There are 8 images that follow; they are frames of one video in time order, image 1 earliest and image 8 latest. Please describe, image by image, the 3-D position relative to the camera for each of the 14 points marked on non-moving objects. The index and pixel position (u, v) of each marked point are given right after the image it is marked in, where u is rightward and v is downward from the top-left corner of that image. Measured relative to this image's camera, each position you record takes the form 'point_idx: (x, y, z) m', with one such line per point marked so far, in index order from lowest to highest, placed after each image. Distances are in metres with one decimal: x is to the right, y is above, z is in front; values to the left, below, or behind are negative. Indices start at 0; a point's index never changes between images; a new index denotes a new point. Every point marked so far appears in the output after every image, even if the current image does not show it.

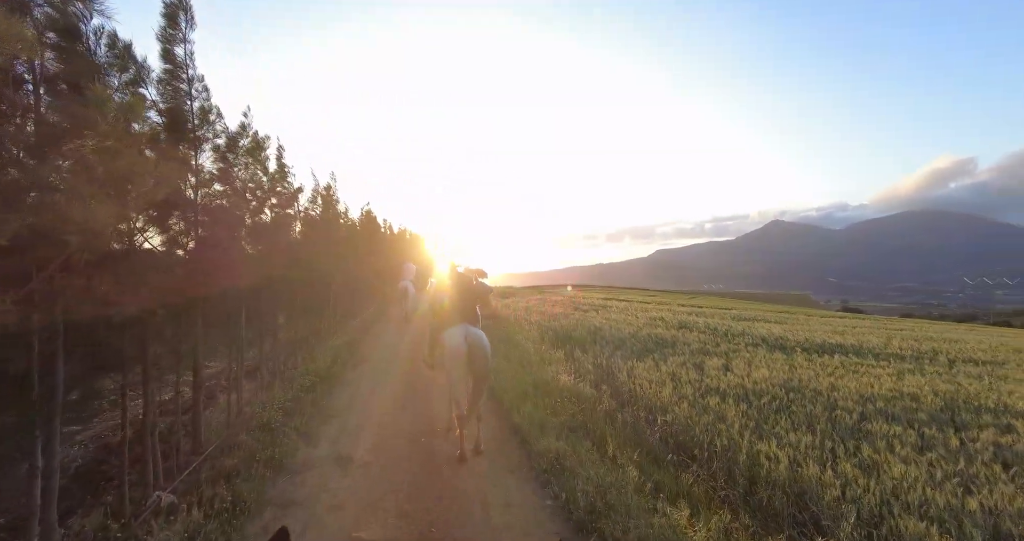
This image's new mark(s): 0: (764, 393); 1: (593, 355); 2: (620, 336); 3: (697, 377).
0: (+5.7, -2.8, +10.0) m
1: (+2.8, -3.0, +15.5) m
2: (+4.6, -2.9, +19.1) m
3: (+4.9, -2.9, +11.8) m
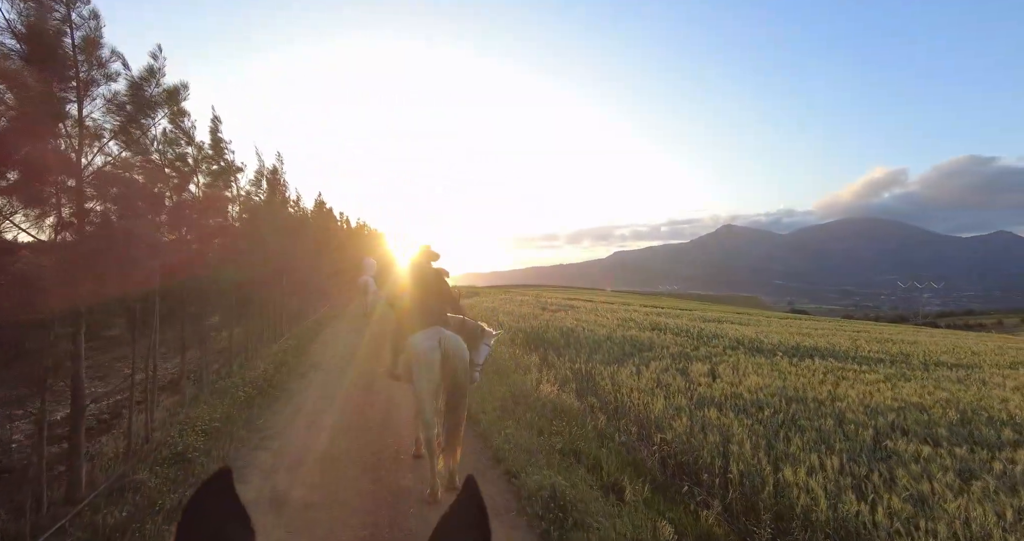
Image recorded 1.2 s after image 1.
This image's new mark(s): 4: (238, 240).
0: (+5.2, -2.8, +9.2) m
1: (+1.9, -2.9, +14.5) m
2: (+3.4, -2.8, +18.2) m
3: (+4.3, -2.9, +10.9) m
4: (-9.1, +1.1, +13.2) m
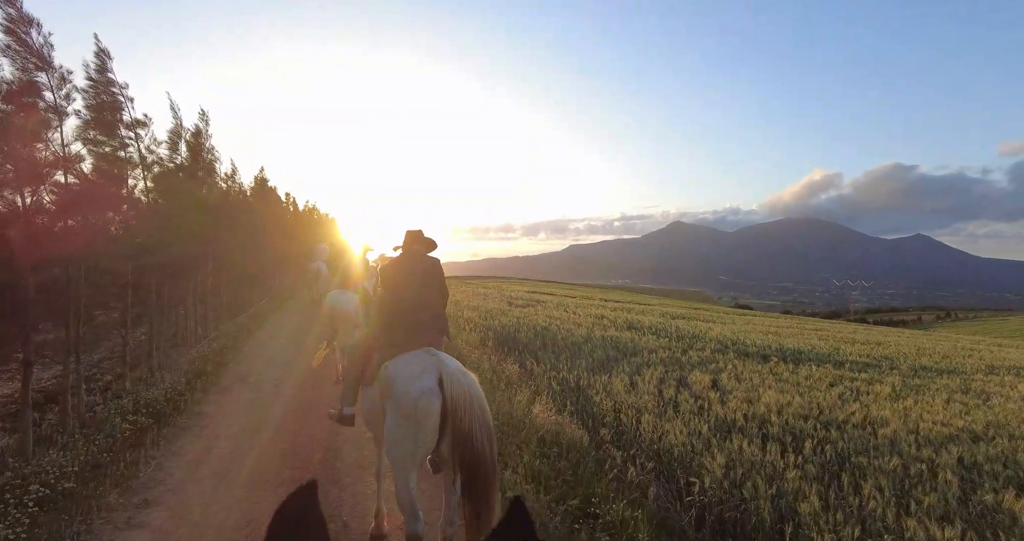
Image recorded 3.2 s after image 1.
0: (+5.0, -2.8, +7.7) m
1: (+1.1, -2.8, +12.7) m
2: (+2.3, -2.6, +16.5) m
3: (+3.9, -2.8, +9.4) m
4: (-9.6, +1.5, +10.3) m
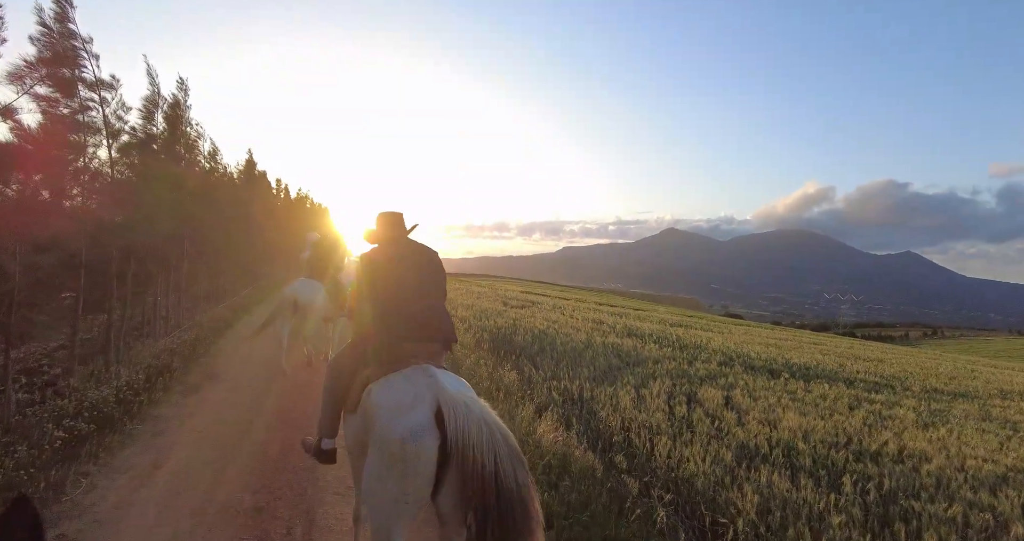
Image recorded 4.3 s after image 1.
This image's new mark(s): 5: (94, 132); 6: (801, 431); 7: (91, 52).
0: (+5.0, -3.0, +6.9) m
1: (+1.1, -2.8, +11.8) m
2: (+2.1, -2.7, +15.7) m
3: (+3.8, -3.0, +8.5) m
4: (-9.5, +1.9, +9.3) m
5: (-9.9, +3.4, +10.5) m
6: (+5.4, -3.0, +8.3) m
7: (-9.8, +5.1, +10.3) m
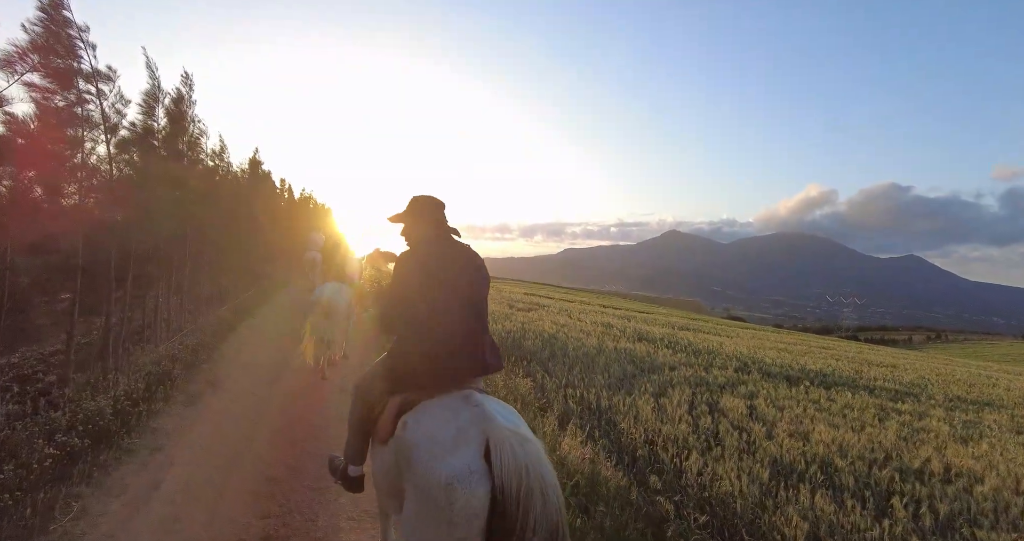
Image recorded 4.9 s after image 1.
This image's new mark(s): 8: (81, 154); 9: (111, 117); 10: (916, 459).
0: (+5.3, -3.1, +6.5) m
1: (+1.4, -2.9, +11.4) m
2: (+2.5, -2.8, +15.2) m
3: (+4.2, -3.1, +8.1) m
4: (-9.1, +1.9, +8.9) m
5: (-9.6, +3.3, +10.1) m
6: (+5.7, -3.1, +7.8) m
7: (-9.4, +5.0, +9.9) m
8: (-9.4, +2.6, +9.8) m
9: (-9.7, +3.7, +10.8) m
10: (+6.6, -3.1, +7.2) m
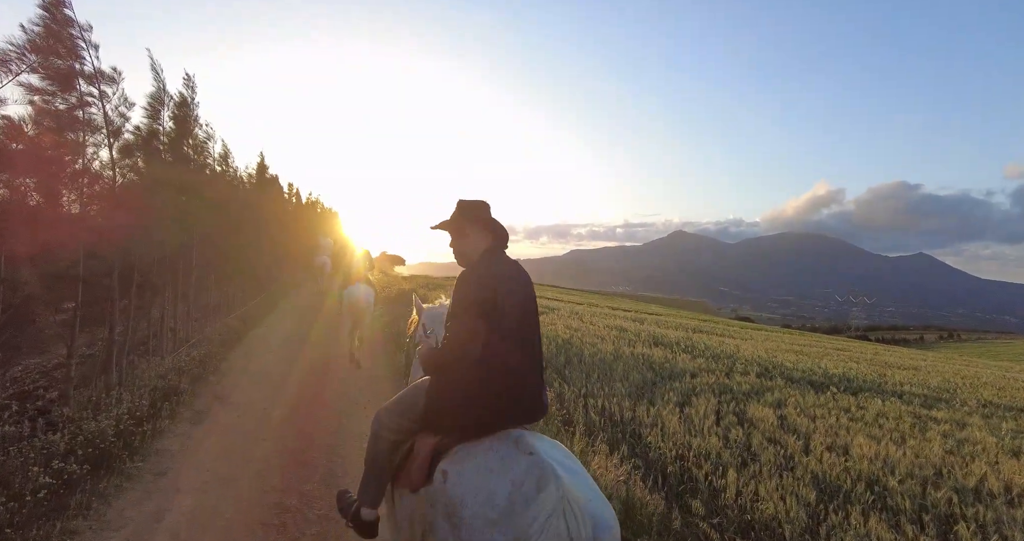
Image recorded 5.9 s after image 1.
0: (+5.6, -3.1, +6.0) m
1: (+1.8, -3.0, +11.0) m
2: (+2.9, -2.9, +14.8) m
3: (+4.6, -3.1, +7.6) m
4: (-8.8, +1.7, +8.6) m
5: (-9.2, +3.1, +9.8) m
6: (+6.1, -3.1, +7.3) m
7: (-9.1, +4.8, +9.6) m
8: (-9.0, +2.4, +9.5) m
9: (-9.4, +3.5, +10.5) m
10: (+6.9, -3.2, +6.7) m
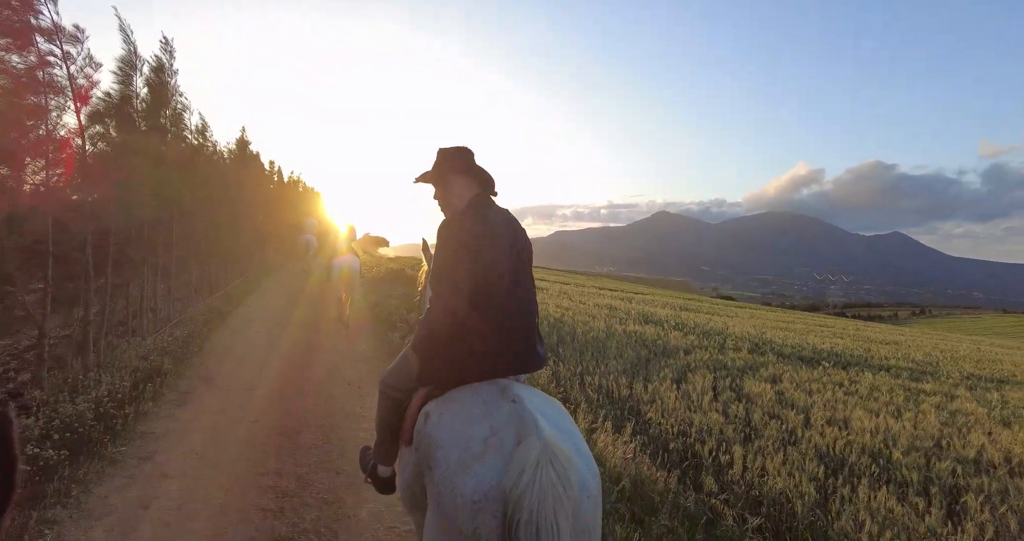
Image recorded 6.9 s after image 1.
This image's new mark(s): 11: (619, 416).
0: (+5.7, -2.7, +6.0) m
1: (+1.7, -2.4, +10.8) m
2: (+2.7, -2.2, +14.7) m
3: (+4.6, -2.7, +7.6) m
4: (-8.8, +2.1, +7.9) m
5: (-9.3, +3.5, +9.1) m
6: (+6.1, -2.7, +7.3) m
7: (-9.2, +5.2, +8.8) m
8: (-9.1, +2.8, +8.8) m
9: (-9.5, +4.0, +9.7) m
10: (+7.0, -2.7, +6.8) m
11: (+2.0, -2.6, +8.0) m
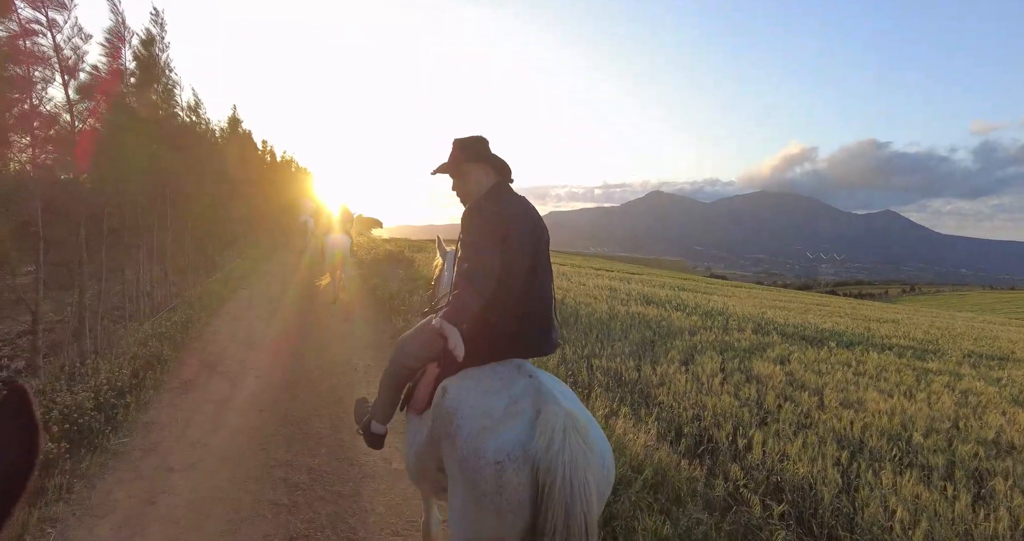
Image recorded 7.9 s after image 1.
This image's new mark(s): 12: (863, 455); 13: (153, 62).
0: (+5.9, -2.5, +5.9) m
1: (+1.8, -2.0, +10.7) m
2: (+2.8, -1.5, +14.5) m
3: (+4.7, -2.4, +7.5) m
4: (-8.7, +2.3, +7.4) m
5: (-9.2, +3.8, +8.5) m
6: (+6.3, -2.4, +7.3) m
7: (-9.1, +5.5, +8.1) m
8: (-9.0, +3.0, +8.2) m
9: (-9.4, +4.3, +9.1) m
10: (+7.2, -2.4, +6.7) m
11: (+2.2, -2.3, +7.9) m
12: (+4.8, -2.5, +5.9) m
13: (-10.5, +5.8, +12.7) m
